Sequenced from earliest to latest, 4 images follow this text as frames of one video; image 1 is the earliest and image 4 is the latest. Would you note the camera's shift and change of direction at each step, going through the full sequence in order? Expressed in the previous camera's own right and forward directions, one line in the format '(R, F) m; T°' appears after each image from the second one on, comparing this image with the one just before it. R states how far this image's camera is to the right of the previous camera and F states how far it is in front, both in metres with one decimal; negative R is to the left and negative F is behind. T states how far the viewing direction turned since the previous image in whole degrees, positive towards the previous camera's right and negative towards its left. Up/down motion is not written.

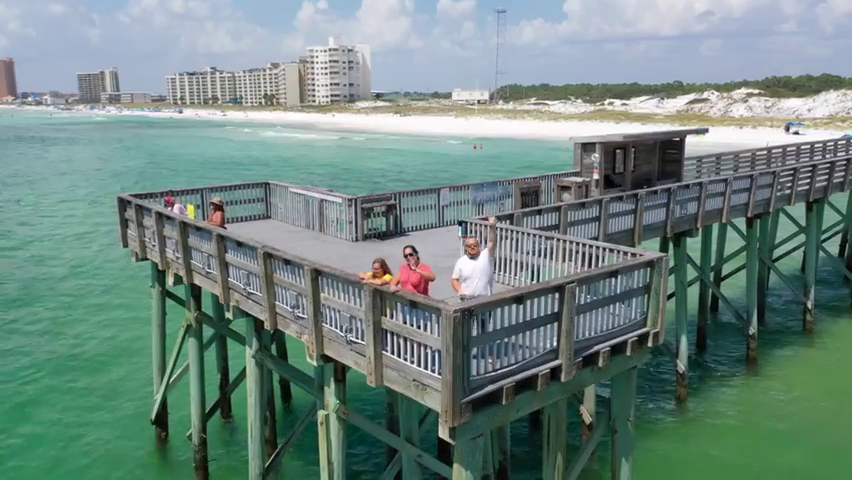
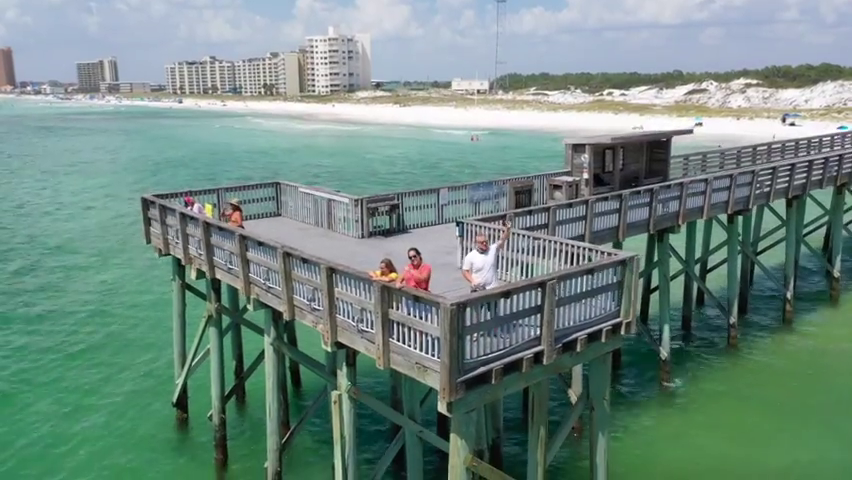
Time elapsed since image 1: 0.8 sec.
(0.0, -1.0) m; 0°
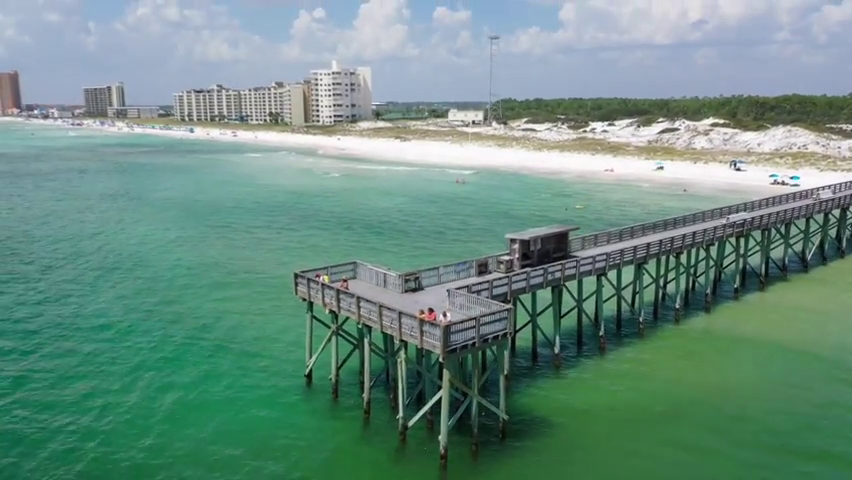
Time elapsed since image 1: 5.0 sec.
(-0.4, -13.4) m; 0°
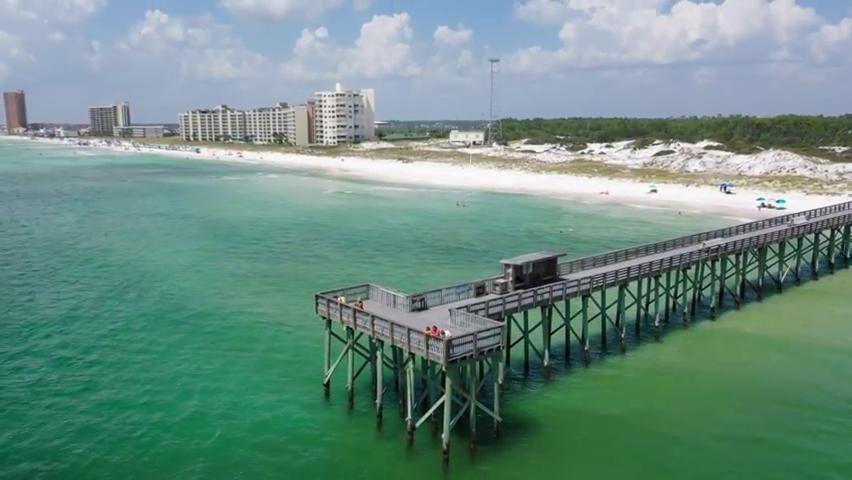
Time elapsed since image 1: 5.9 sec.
(-0.1, -3.7) m; 0°
